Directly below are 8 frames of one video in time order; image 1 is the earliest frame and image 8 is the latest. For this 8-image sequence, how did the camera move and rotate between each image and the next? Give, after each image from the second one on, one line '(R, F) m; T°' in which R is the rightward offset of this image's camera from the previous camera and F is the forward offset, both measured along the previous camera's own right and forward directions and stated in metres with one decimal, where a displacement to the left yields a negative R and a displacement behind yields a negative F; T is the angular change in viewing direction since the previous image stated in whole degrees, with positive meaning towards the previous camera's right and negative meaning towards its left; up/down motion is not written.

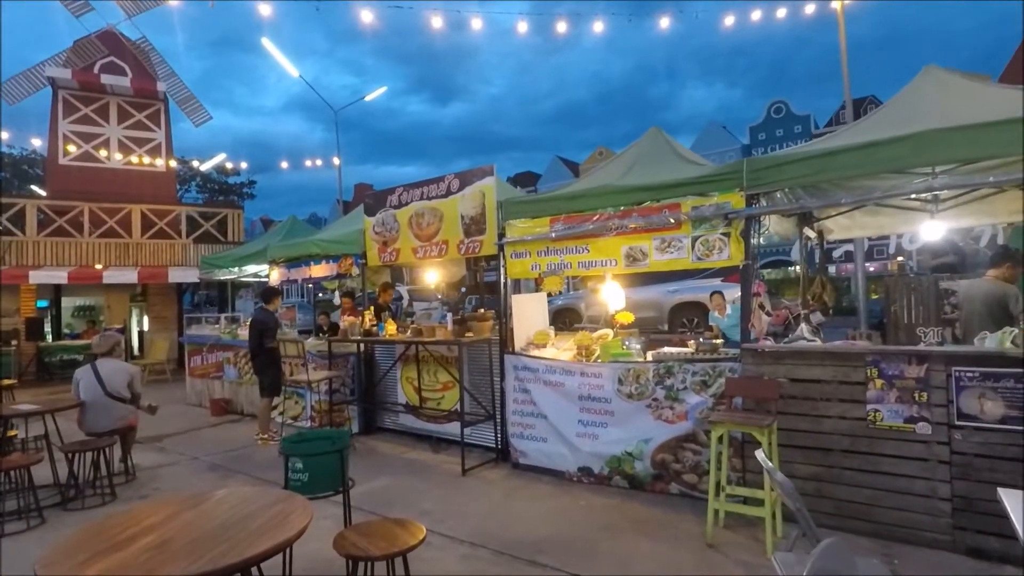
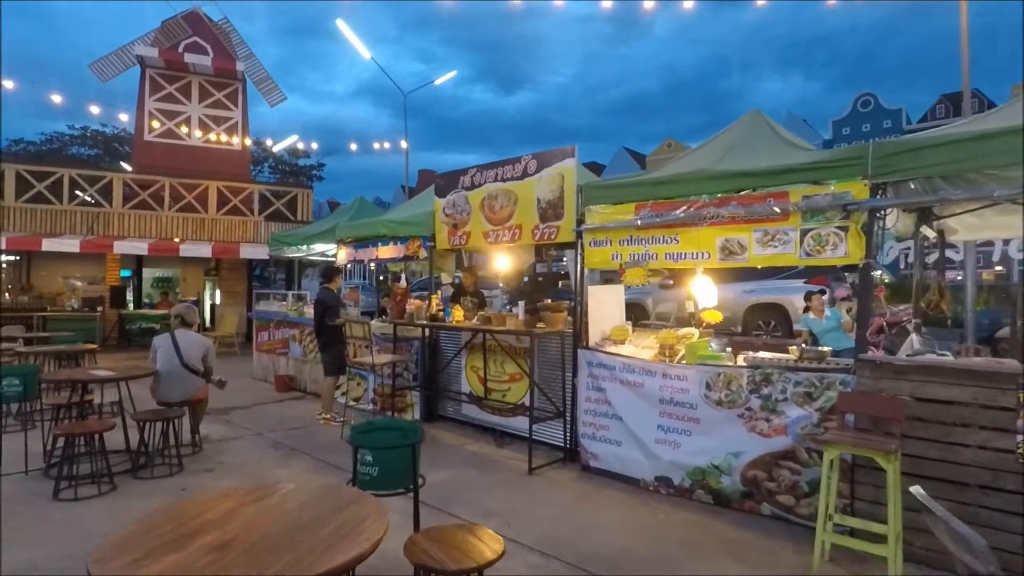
(-0.2, +0.4) m; -5°
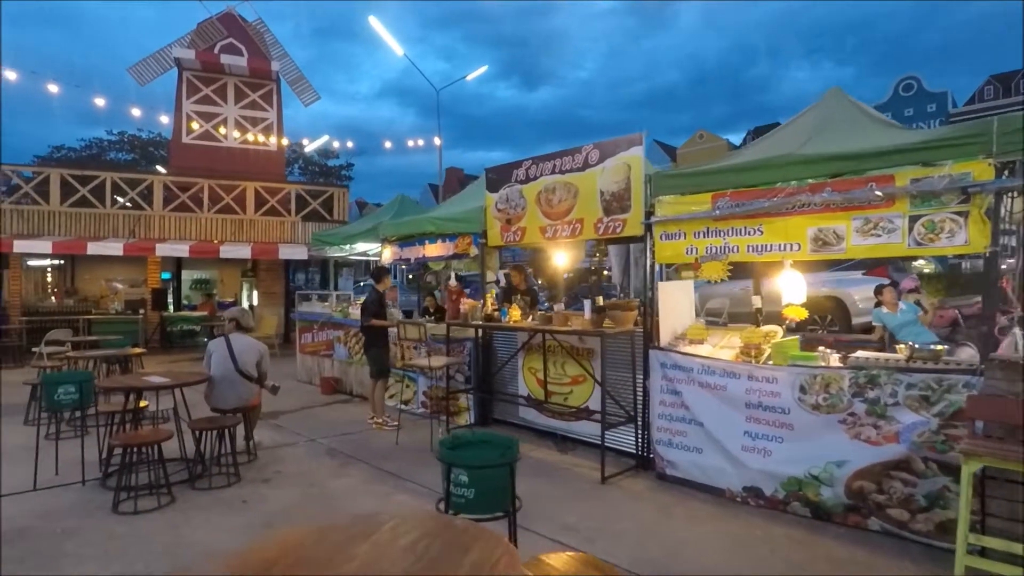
(-0.4, +0.3) m; -2°
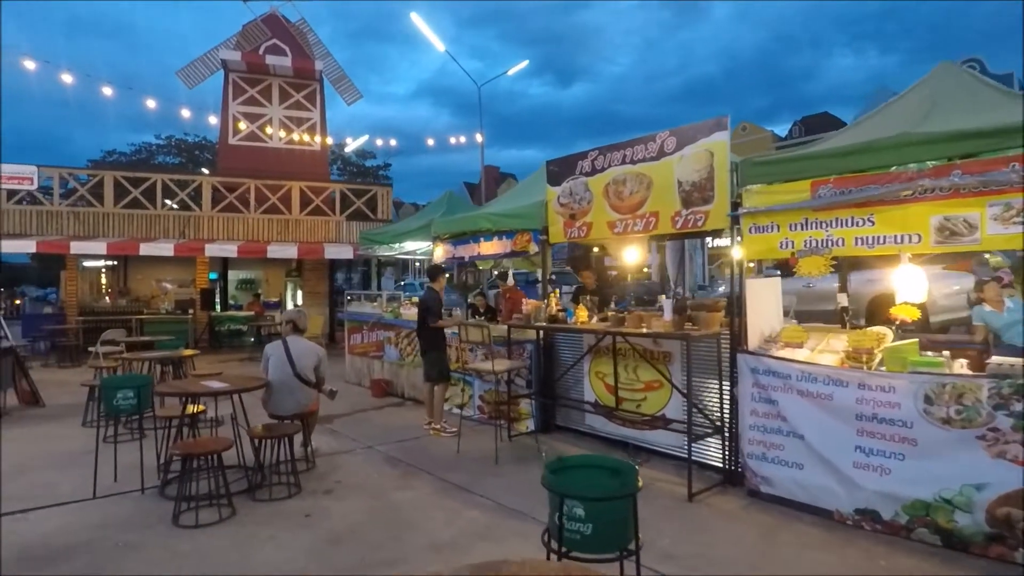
(-0.4, +0.4) m; -3°
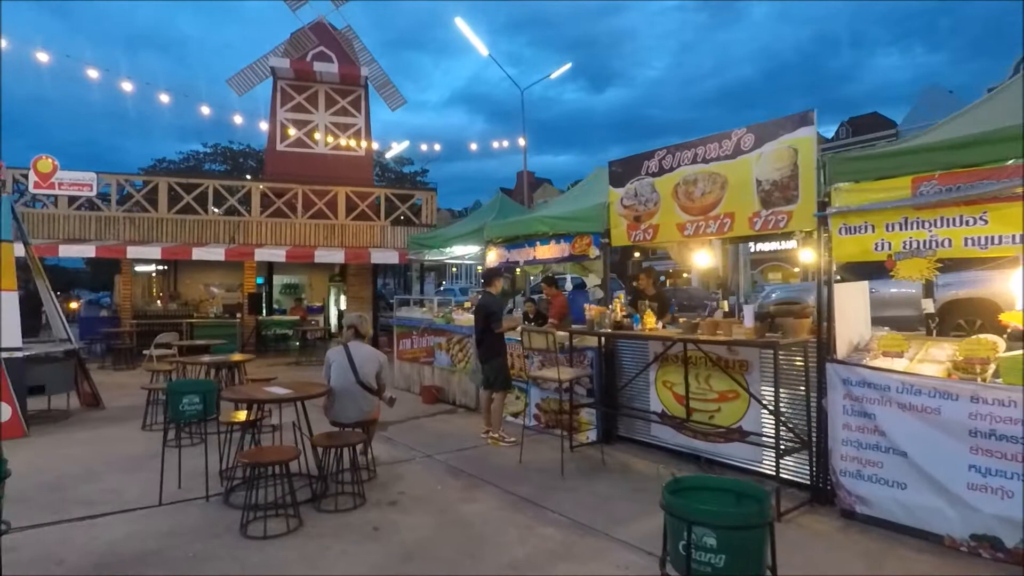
(-0.3, +0.2) m; -3°
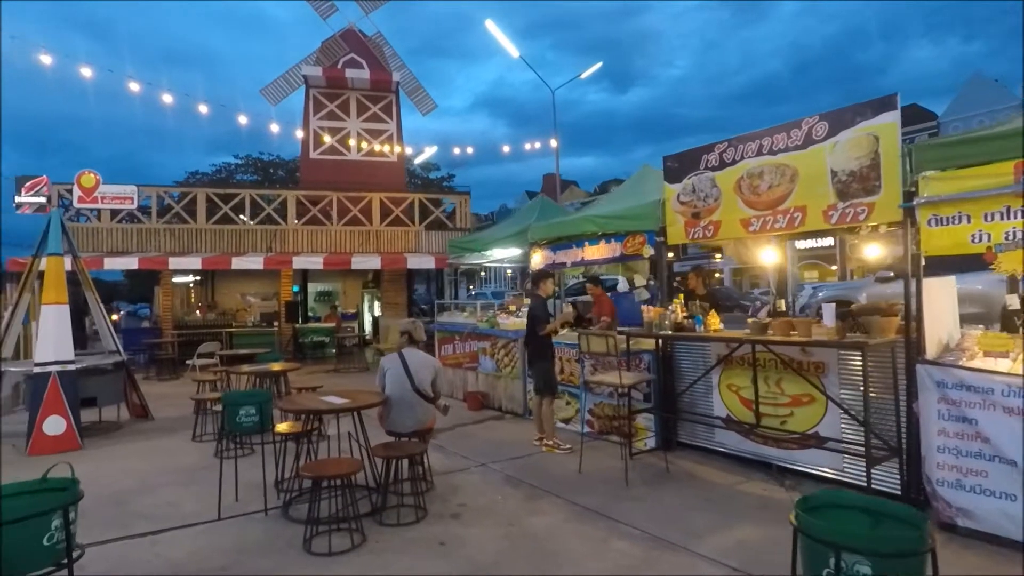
(-0.3, +0.2) m; -2°
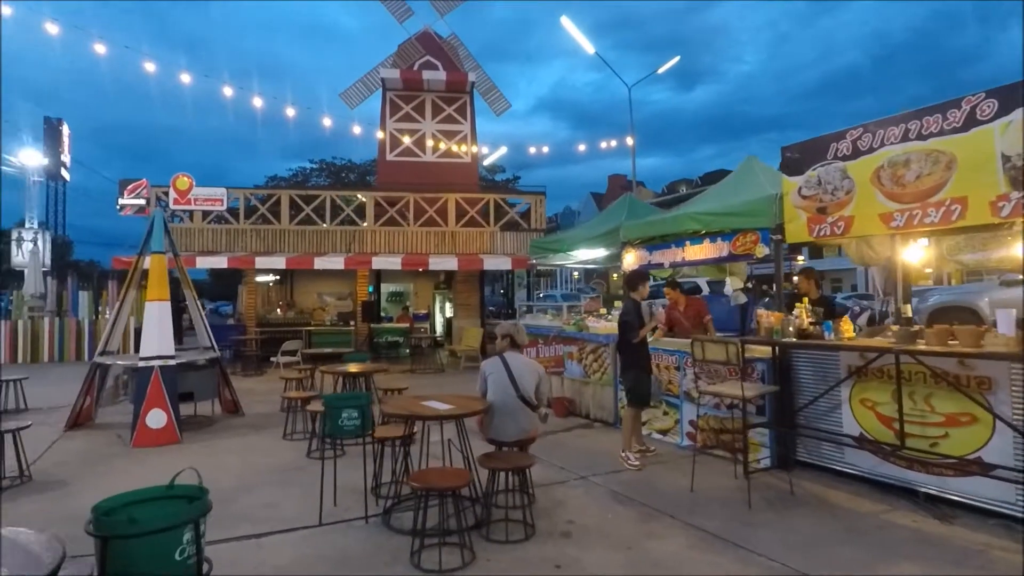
(-0.4, +0.3) m; -6°
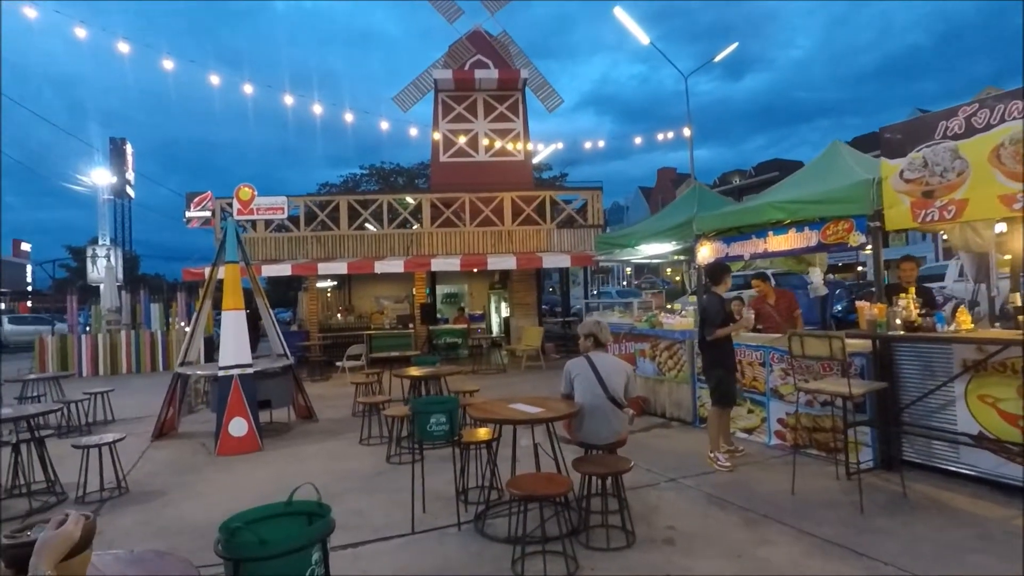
(-0.4, +0.1) m; -4°
